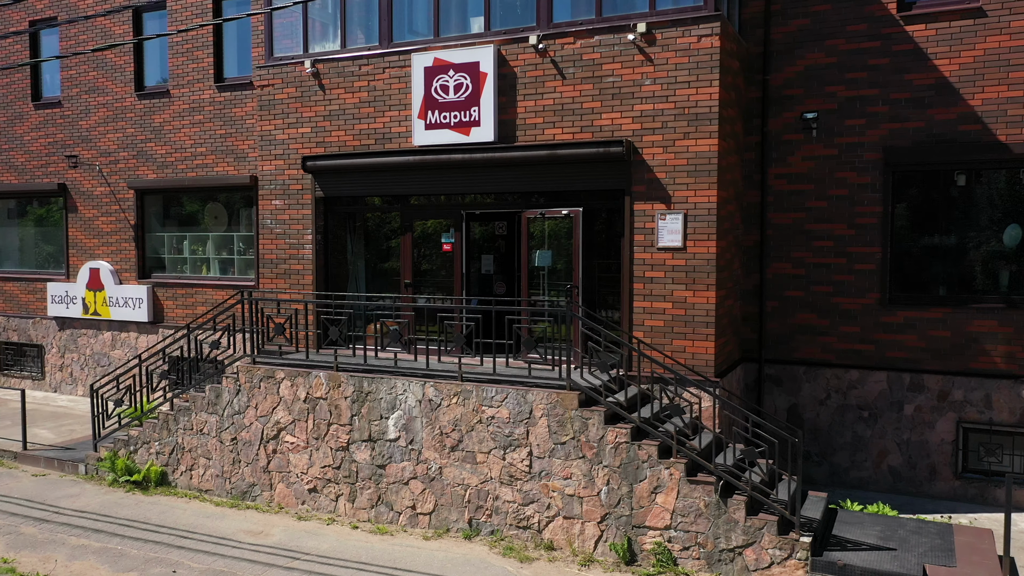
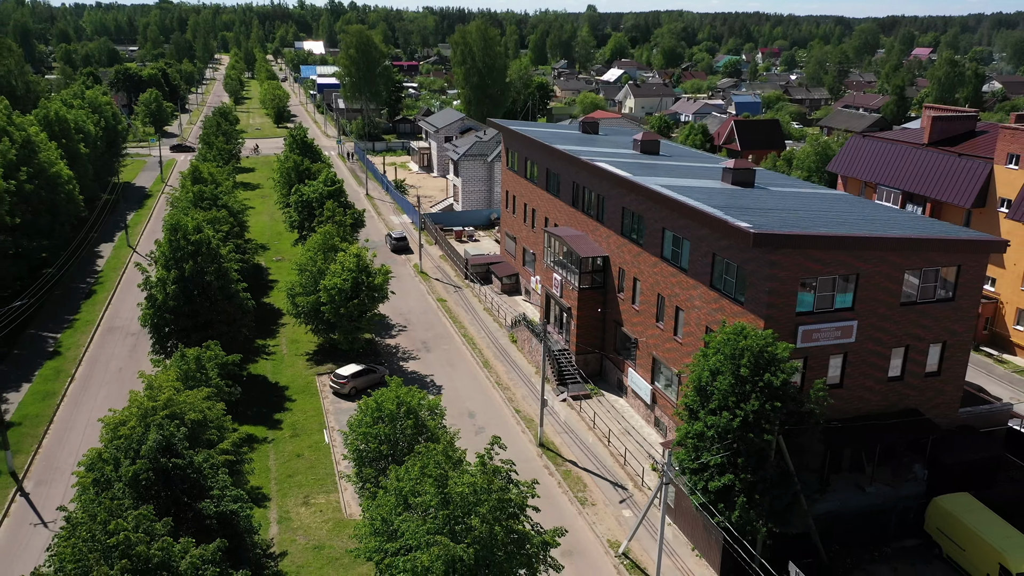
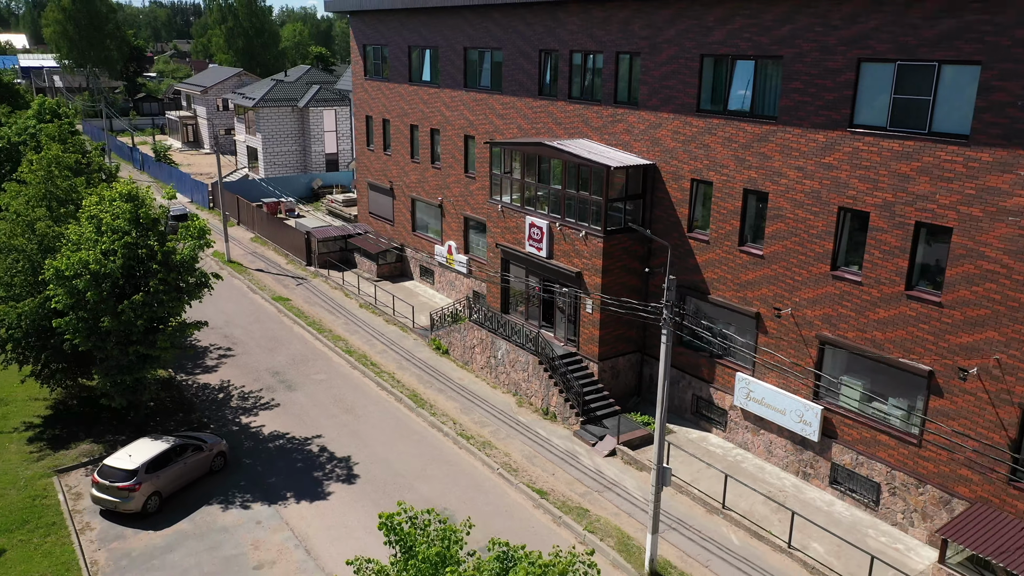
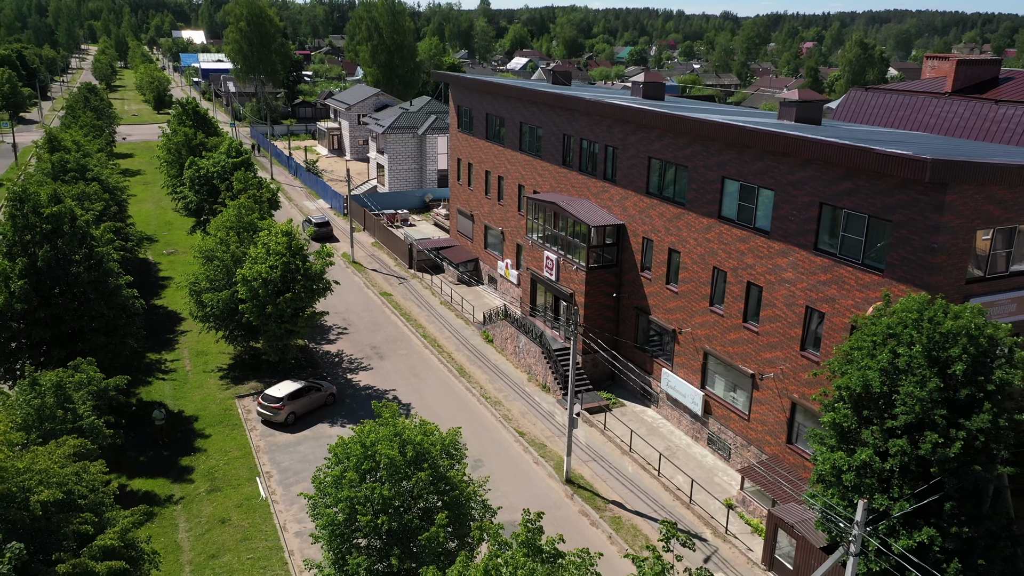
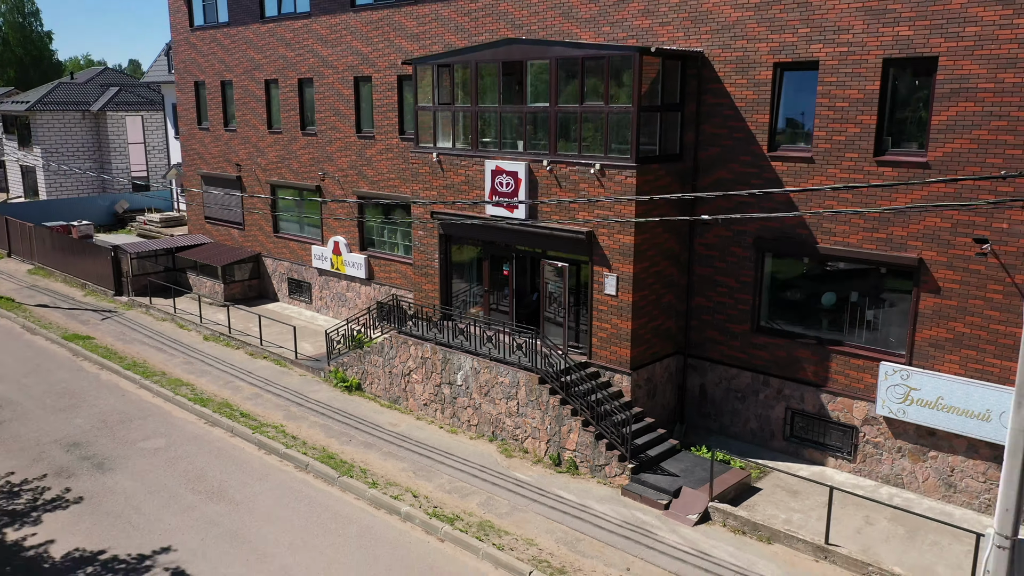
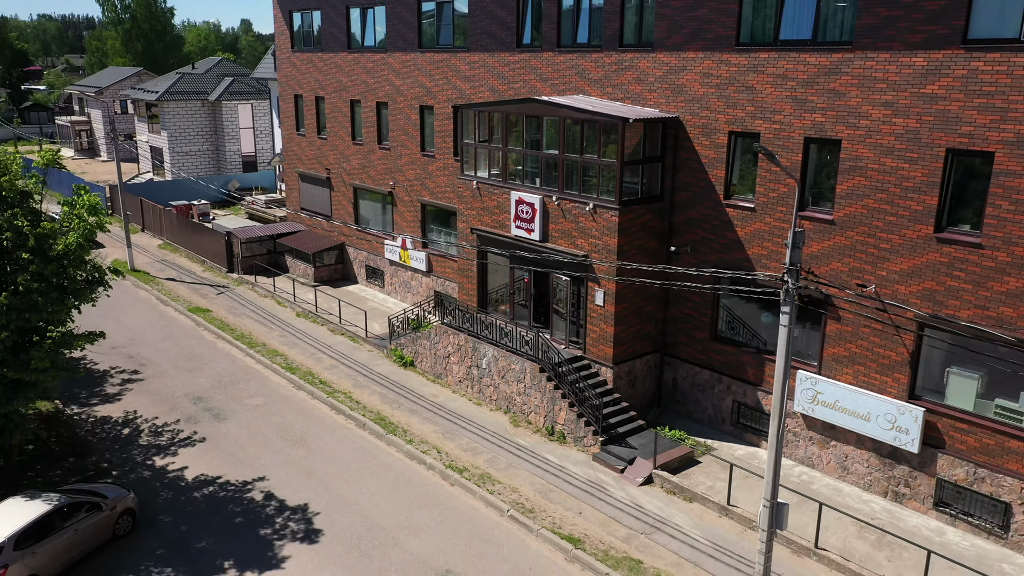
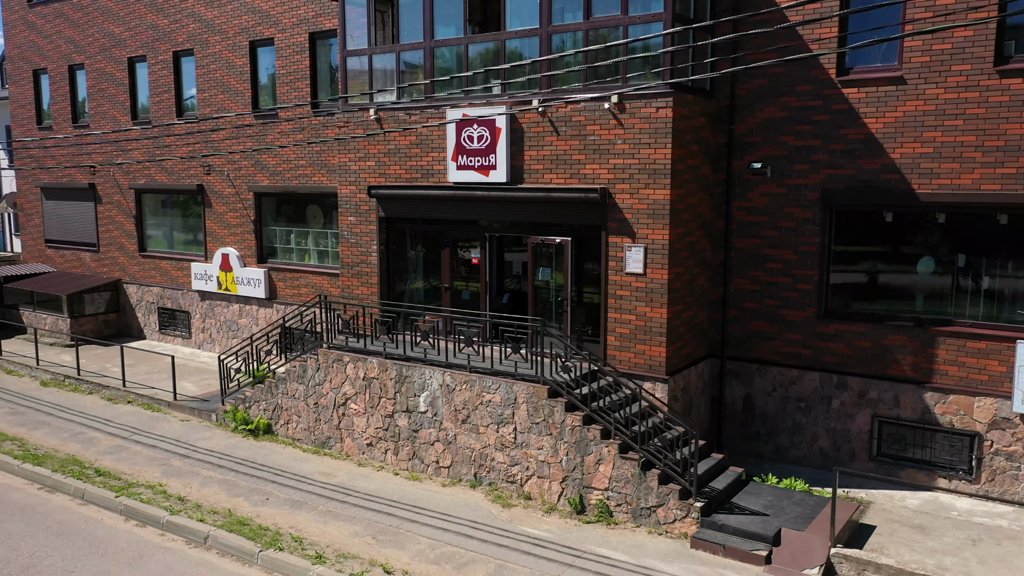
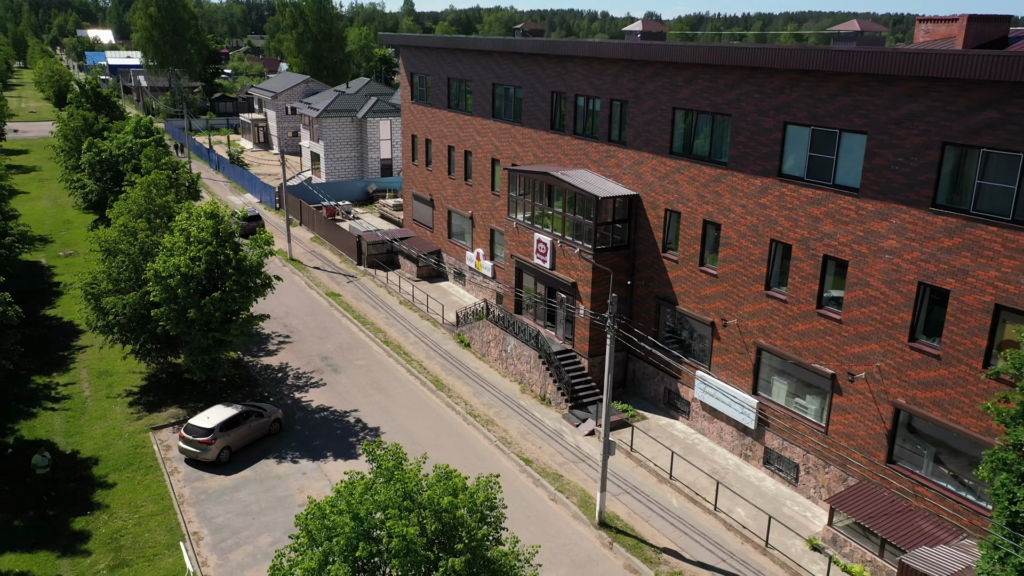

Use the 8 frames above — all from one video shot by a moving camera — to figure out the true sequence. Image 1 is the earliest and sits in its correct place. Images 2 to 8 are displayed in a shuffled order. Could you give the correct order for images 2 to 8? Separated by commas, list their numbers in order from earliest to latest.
7, 5, 6, 3, 8, 4, 2
